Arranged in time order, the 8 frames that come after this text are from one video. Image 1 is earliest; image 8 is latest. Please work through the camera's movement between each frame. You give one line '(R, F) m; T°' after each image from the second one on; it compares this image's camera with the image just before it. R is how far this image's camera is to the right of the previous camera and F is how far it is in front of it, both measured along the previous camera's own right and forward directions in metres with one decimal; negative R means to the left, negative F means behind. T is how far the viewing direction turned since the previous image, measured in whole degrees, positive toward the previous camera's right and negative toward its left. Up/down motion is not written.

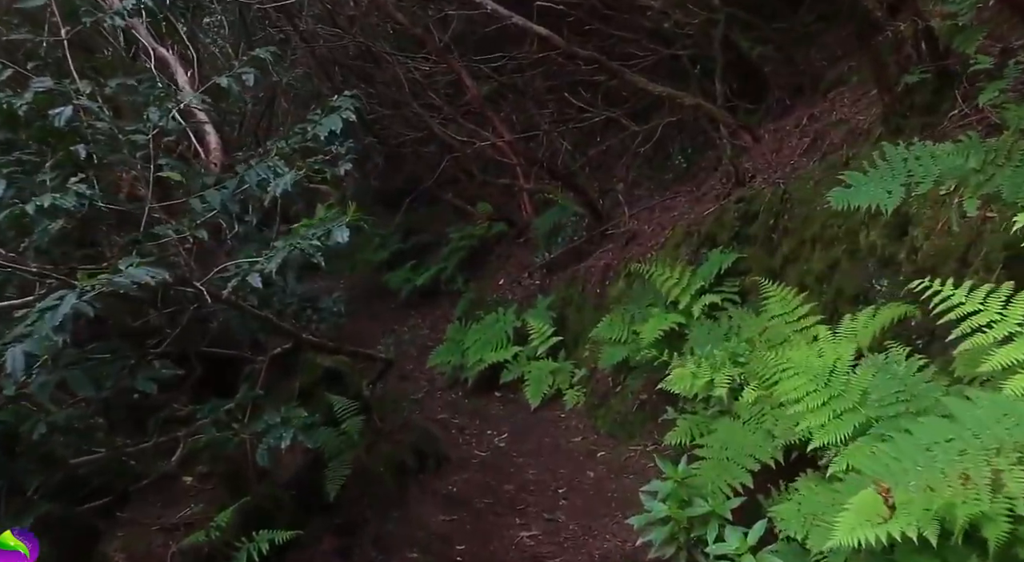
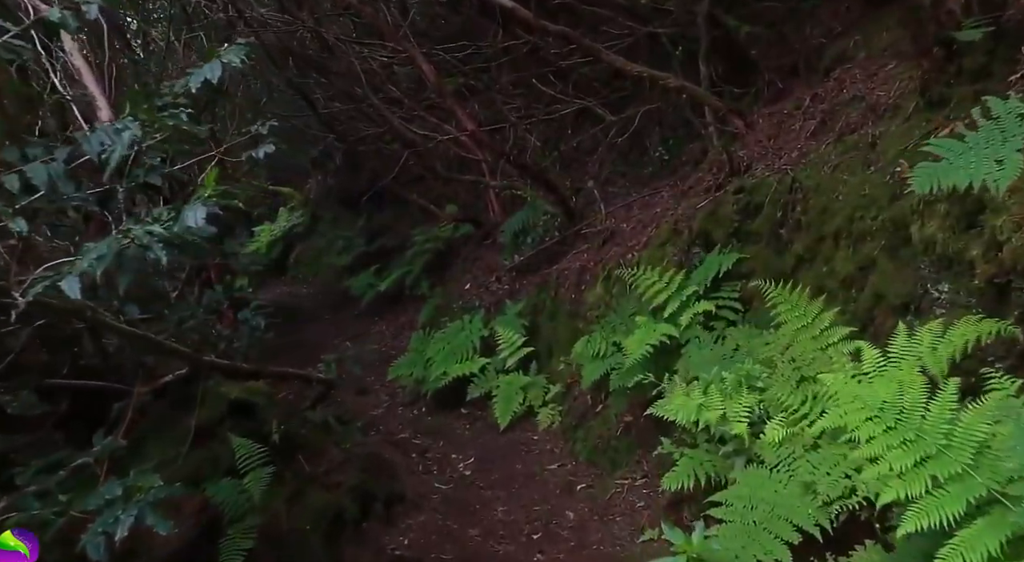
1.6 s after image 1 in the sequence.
(0.0, +1.0) m; +2°
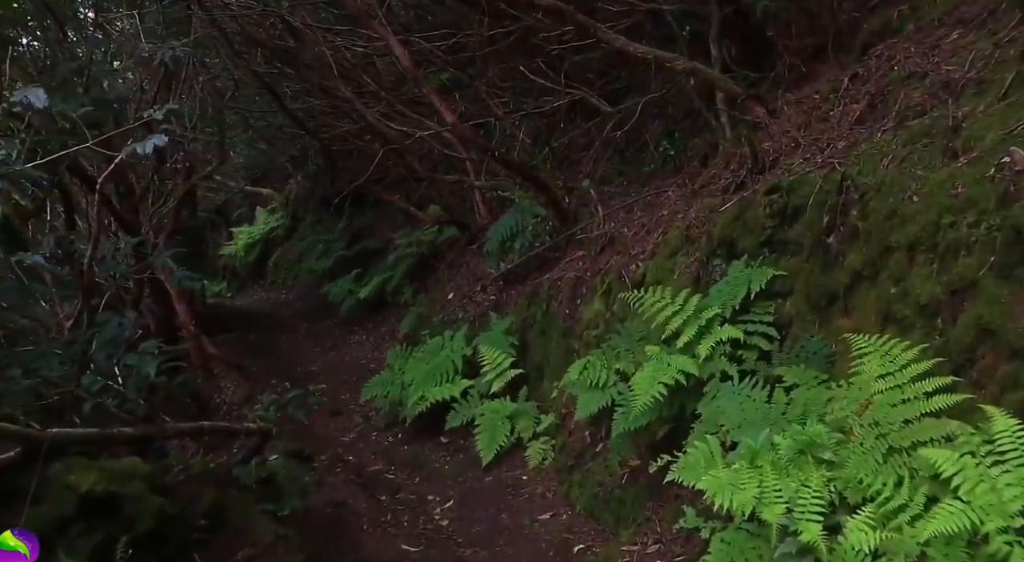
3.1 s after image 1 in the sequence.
(+0.1, +1.0) m; +1°
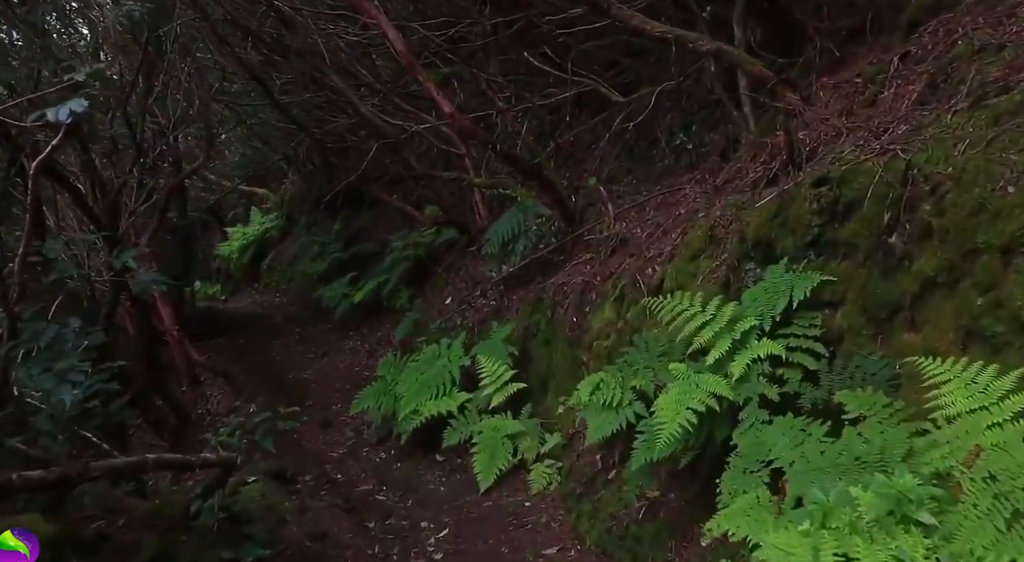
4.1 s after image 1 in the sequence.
(0.0, +0.6) m; 0°
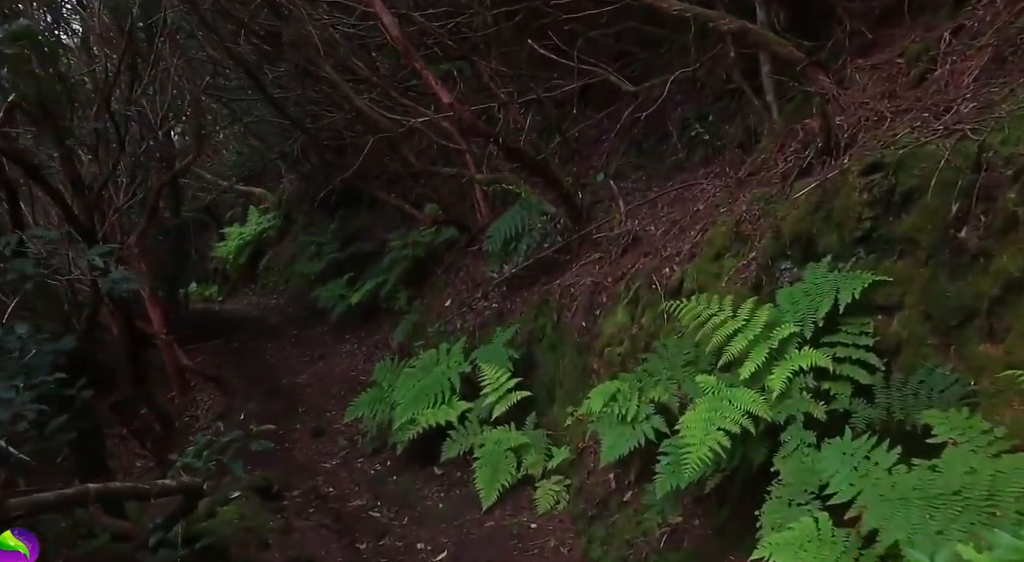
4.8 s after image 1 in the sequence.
(0.0, +0.5) m; 0°
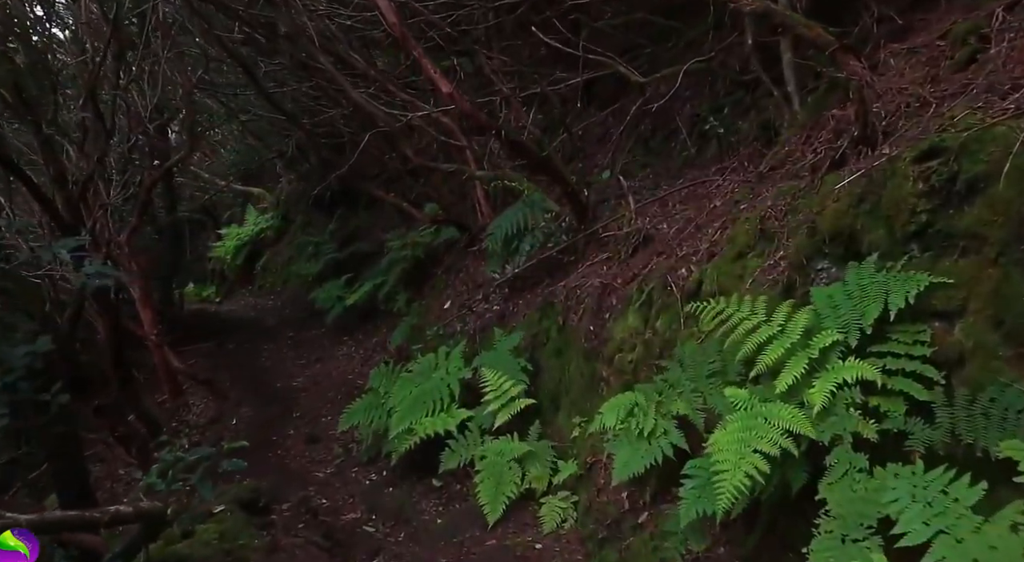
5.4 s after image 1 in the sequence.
(0.0, +0.4) m; 0°
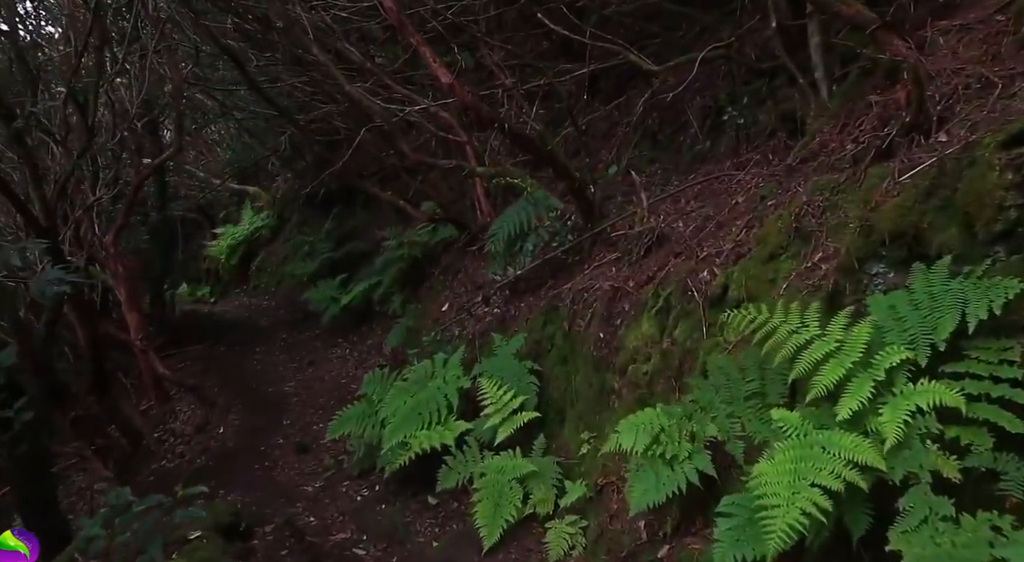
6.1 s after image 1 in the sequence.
(0.0, +0.5) m; 0°
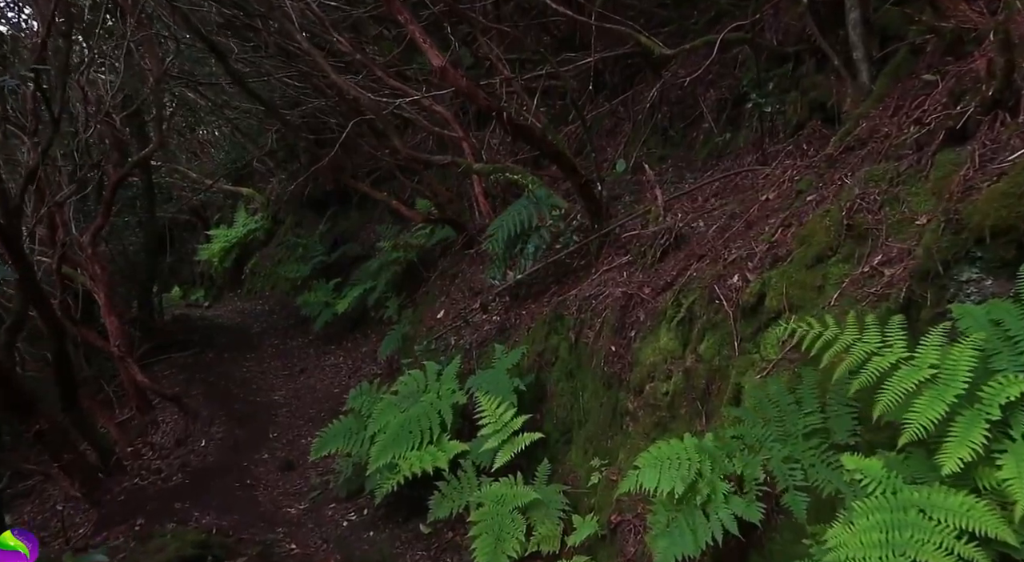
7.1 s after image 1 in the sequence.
(0.0, +0.6) m; 0°
